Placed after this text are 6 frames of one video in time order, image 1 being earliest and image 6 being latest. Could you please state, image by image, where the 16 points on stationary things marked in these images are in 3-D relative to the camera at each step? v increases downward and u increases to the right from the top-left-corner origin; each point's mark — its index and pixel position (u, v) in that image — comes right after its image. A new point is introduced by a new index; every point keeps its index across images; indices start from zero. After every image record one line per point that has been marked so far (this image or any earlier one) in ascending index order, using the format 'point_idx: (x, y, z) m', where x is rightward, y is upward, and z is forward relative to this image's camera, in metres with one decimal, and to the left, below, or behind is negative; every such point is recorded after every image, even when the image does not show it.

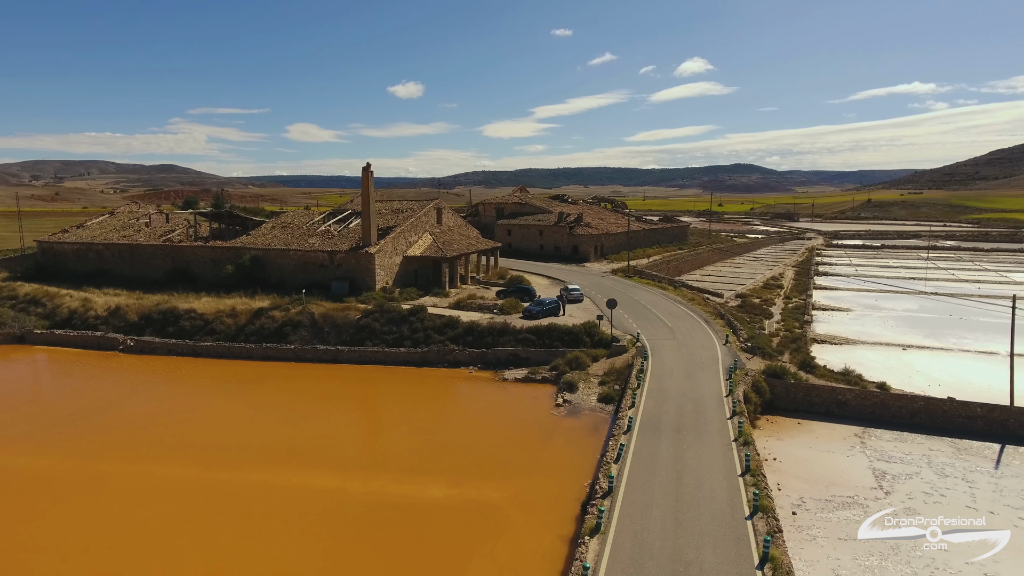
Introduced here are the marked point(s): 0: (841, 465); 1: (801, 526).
0: (+8.5, -4.6, +16.9) m
1: (+6.1, -5.1, +13.9) m
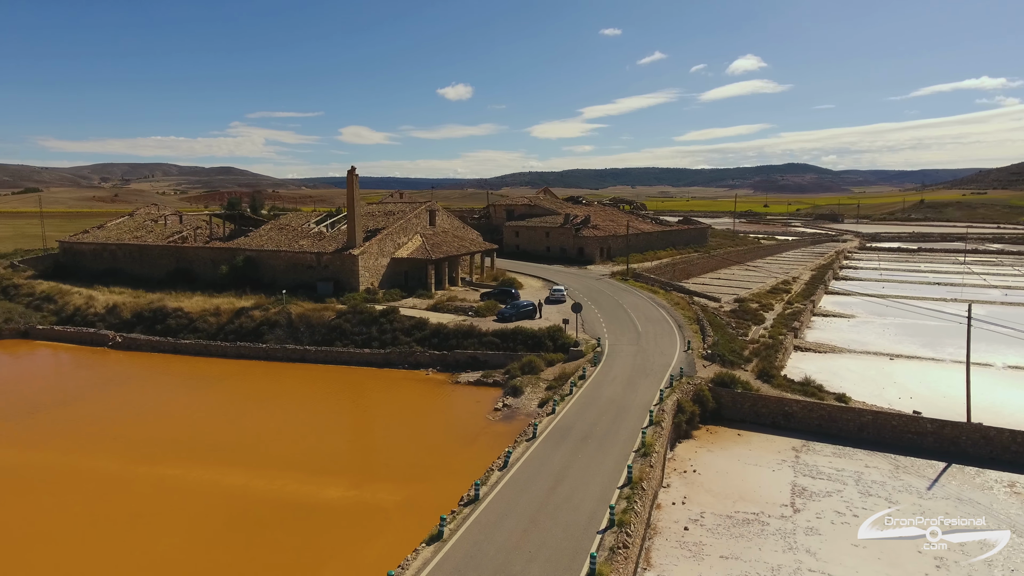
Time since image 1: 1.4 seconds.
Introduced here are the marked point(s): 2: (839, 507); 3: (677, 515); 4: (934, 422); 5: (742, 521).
0: (+6.2, -4.8, +16.2) m
1: (+3.6, -5.3, +13.4) m
2: (+7.5, -5.0, +14.7) m
3: (+3.6, -5.1, +14.4) m
4: (+11.7, -3.7, +17.9) m
5: (+5.0, -5.1, +14.2) m
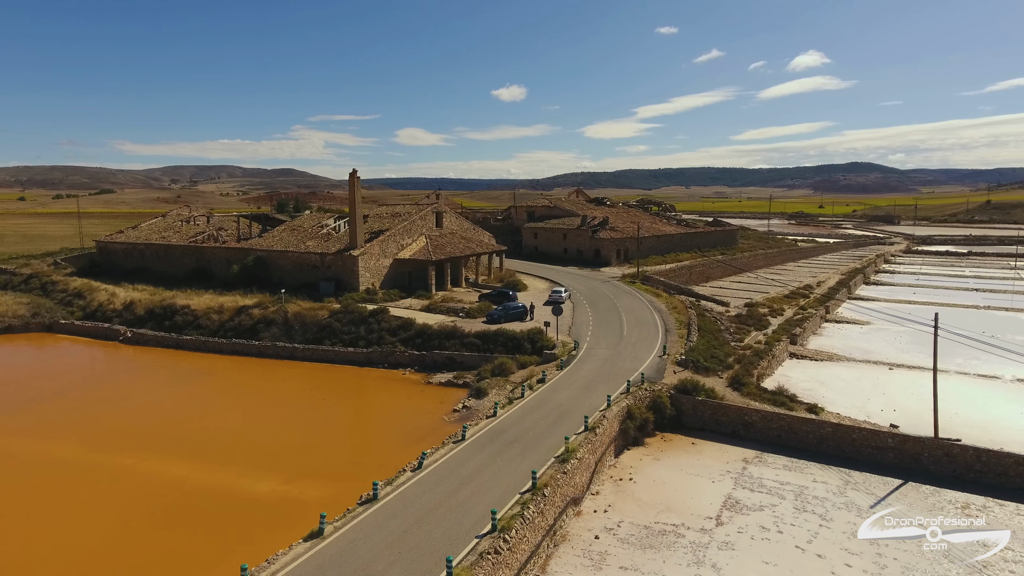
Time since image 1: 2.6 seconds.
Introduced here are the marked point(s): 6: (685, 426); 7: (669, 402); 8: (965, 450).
0: (+4.5, -4.9, +15.8) m
1: (+1.6, -5.4, +13.2) m
2: (+5.6, -5.2, +14.2) m
3: (+1.7, -5.2, +14.2) m
4: (+10.1, -3.9, +17.0) m
5: (+3.1, -5.2, +13.8) m
6: (+5.3, -4.2, +19.9) m
7: (+4.8, -3.5, +19.8) m
8: (+11.3, -4.1, +16.2) m
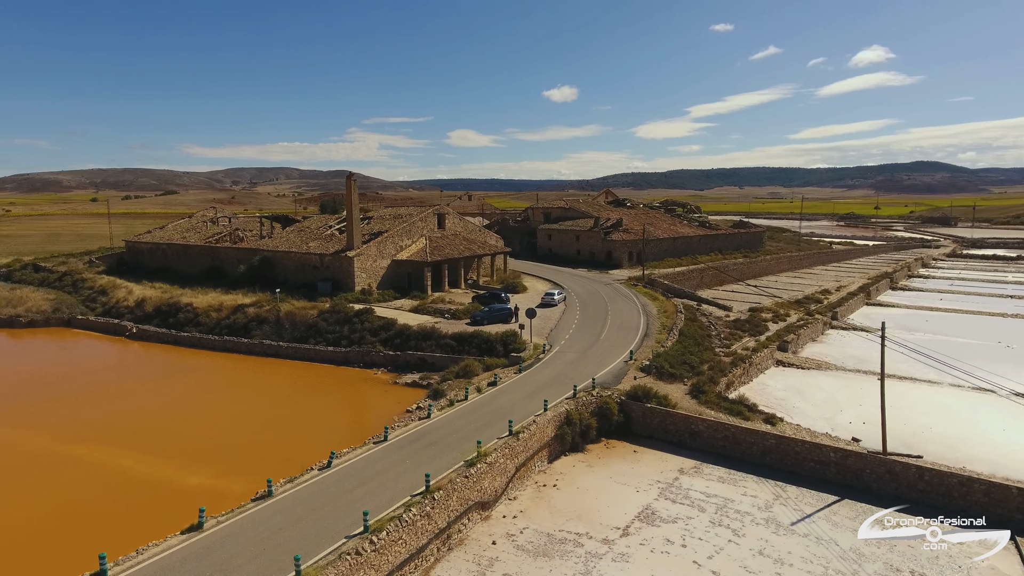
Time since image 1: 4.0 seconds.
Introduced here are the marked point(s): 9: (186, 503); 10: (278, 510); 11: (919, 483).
0: (+2.5, -5.1, +15.5) m
1: (-0.6, -5.4, +13.1) m
2: (+3.5, -5.3, +13.8) m
3: (-0.4, -5.3, +14.1) m
4: (+8.2, -4.1, +16.2) m
5: (+1.0, -5.3, +13.6) m
6: (+3.7, -4.4, +19.5) m
7: (+3.1, -3.6, +19.4) m
8: (+9.4, -4.3, +15.3) m
9: (-7.8, -5.1, +15.4) m
10: (-4.5, -4.3, +12.5) m
11: (+9.6, -4.6, +15.2) m
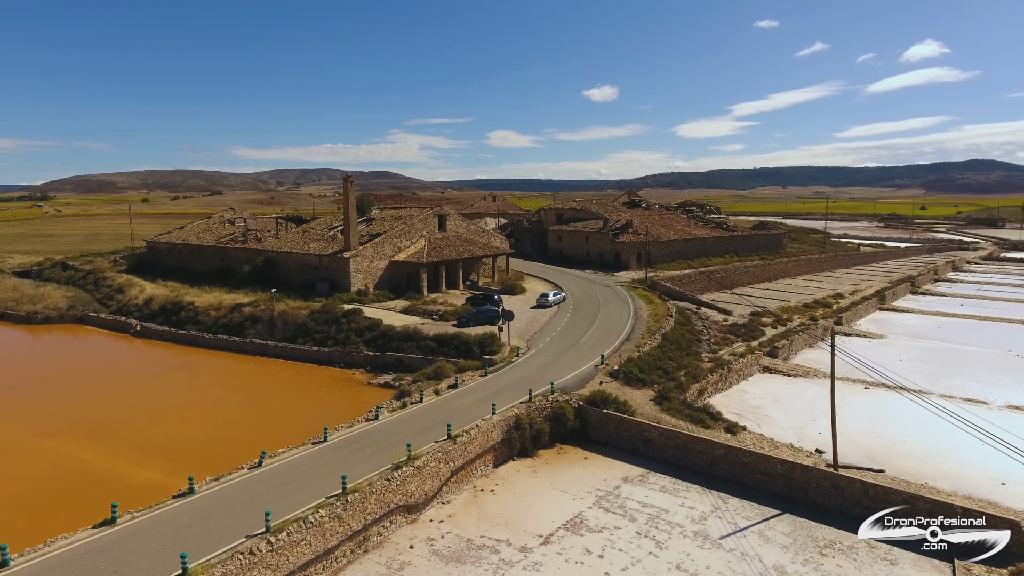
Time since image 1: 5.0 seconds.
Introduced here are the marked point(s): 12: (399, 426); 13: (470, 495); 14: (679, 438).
0: (+0.9, -5.2, +15.3) m
1: (-2.4, -5.5, +13.1) m
2: (+1.8, -5.4, +13.6) m
3: (-2.1, -5.3, +14.1) m
4: (+6.6, -4.3, +15.7) m
5: (-0.7, -5.4, +13.6) m
6: (+2.3, -4.5, +19.2) m
7: (+1.8, -3.7, +19.2) m
8: (+7.7, -4.4, +14.7) m
9: (-9.4, -5.1, +15.9) m
10: (-6.3, -4.3, +12.7) m
11: (+7.9, -4.7, +14.6) m
12: (-3.0, -3.7, +17.0) m
13: (-1.0, -5.1, +15.9) m
14: (+4.5, -4.1, +17.5) m
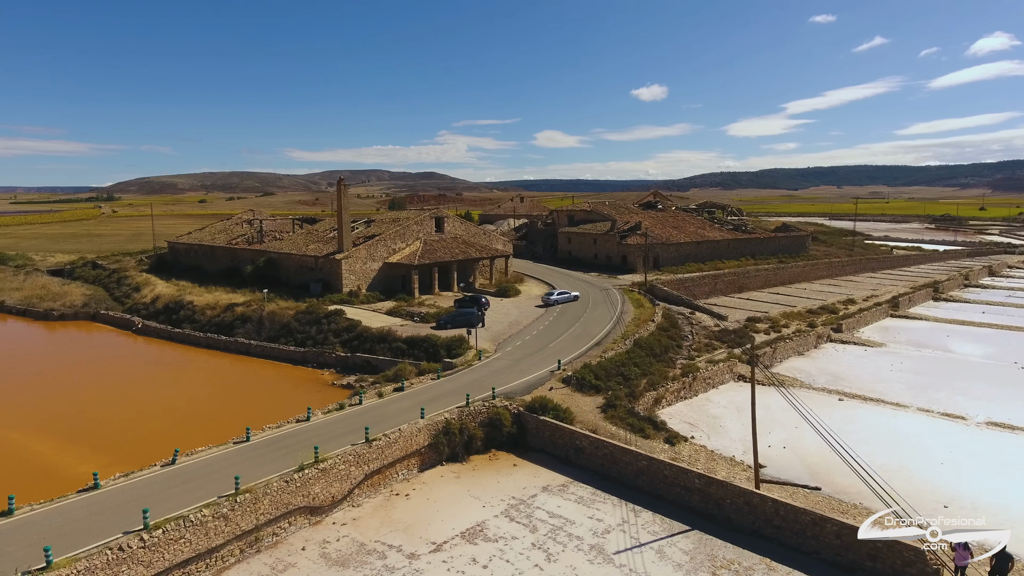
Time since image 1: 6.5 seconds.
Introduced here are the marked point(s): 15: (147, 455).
0: (-1.3, -5.3, +15.2) m
1: (-4.7, -5.6, +13.3) m
2: (-0.6, -5.5, +13.4) m
3: (-4.3, -5.4, +14.2) m
4: (+4.4, -4.4, +15.2) m
5: (-3.1, -5.5, +13.6) m
6: (+0.4, -4.6, +19.0) m
7: (-0.1, -3.9, +19.0) m
8: (+5.5, -4.6, +14.1) m
9: (-11.5, -5.1, +16.5) m
10: (-8.6, -4.4, +13.2) m
11: (+5.7, -4.9, +14.0) m
12: (-5.0, -3.8, +17.2) m
13: (-3.2, -5.2, +15.9) m
14: (+2.5, -4.2, +17.1) m
15: (-10.4, -4.8, +18.6) m
